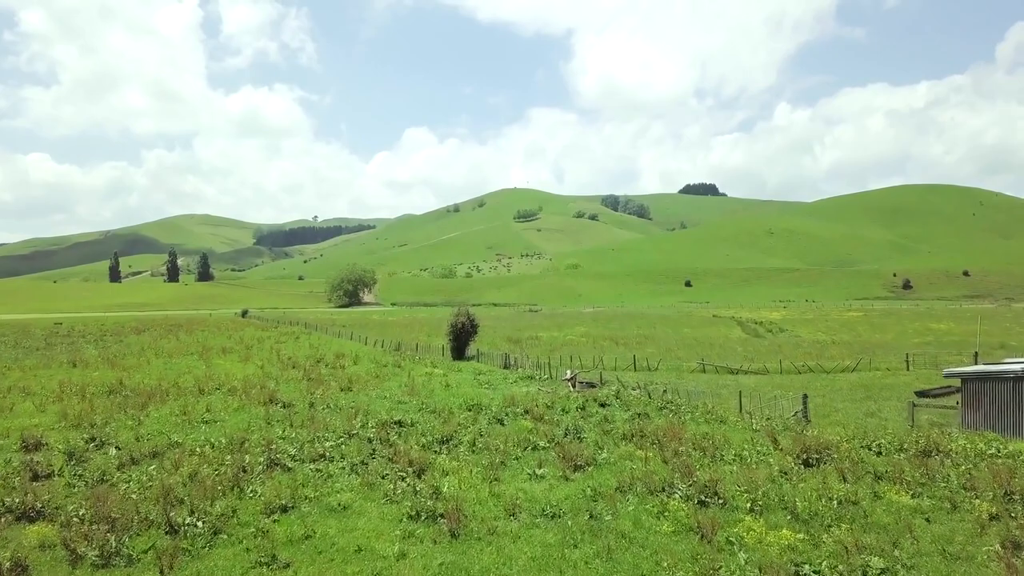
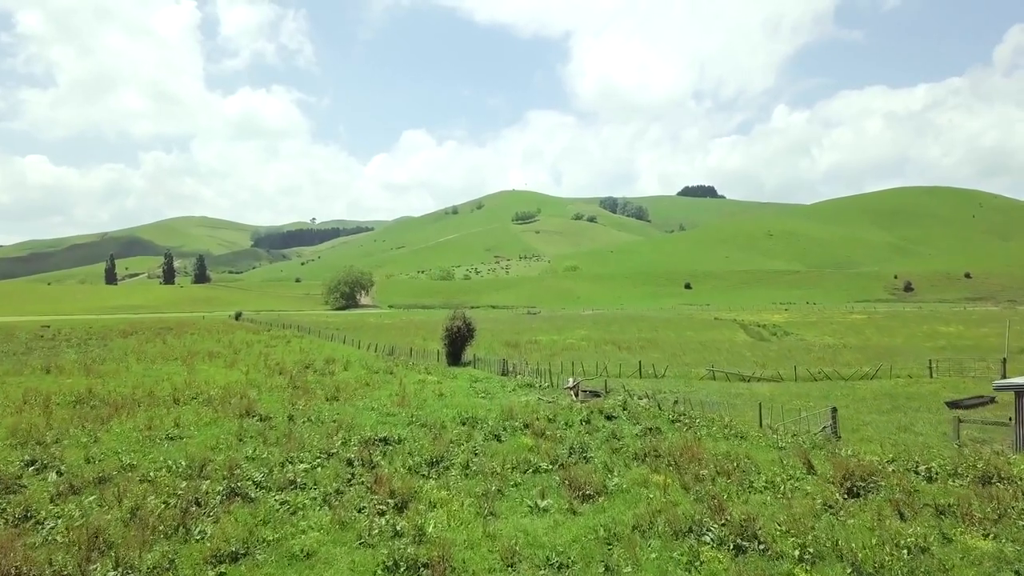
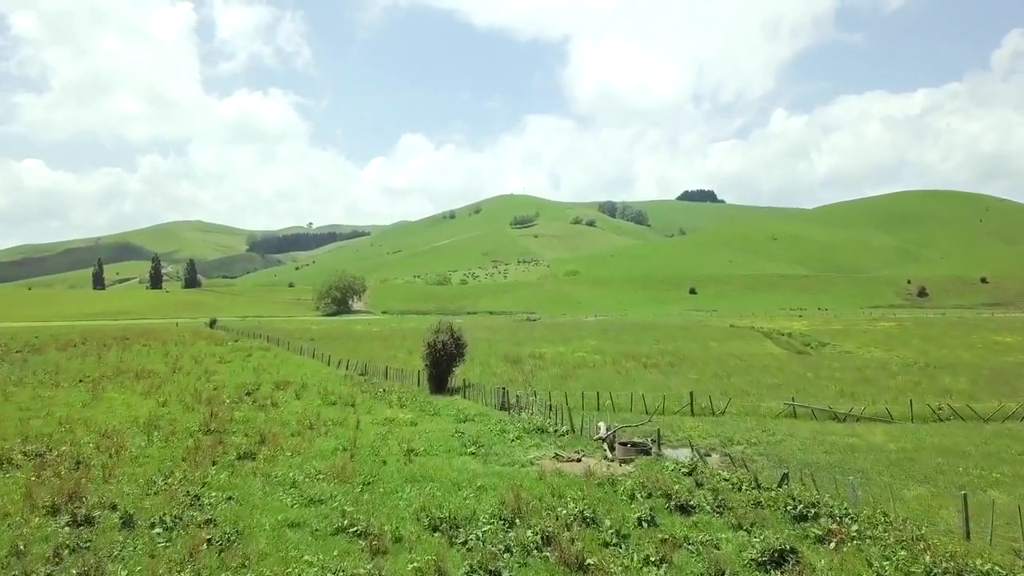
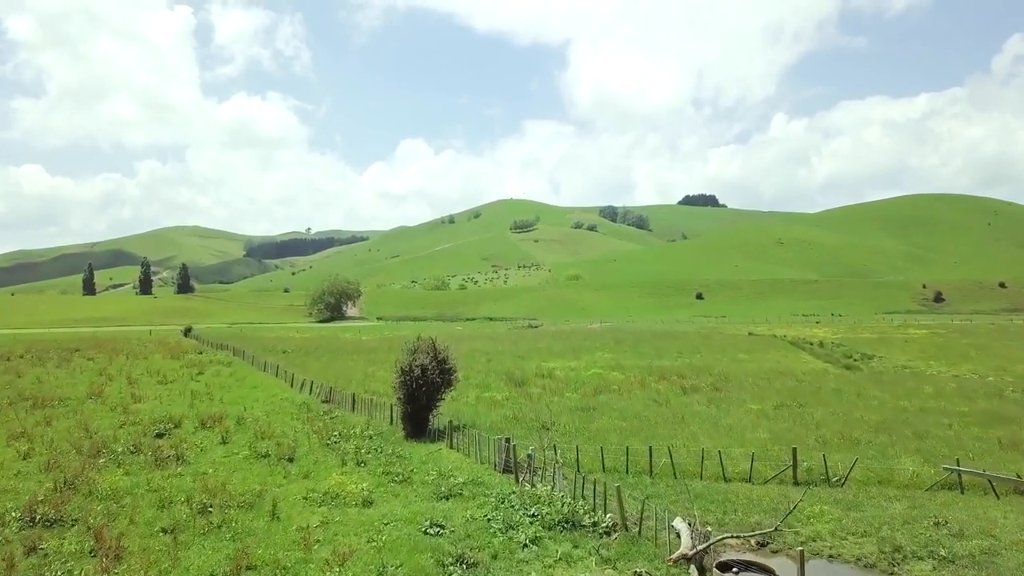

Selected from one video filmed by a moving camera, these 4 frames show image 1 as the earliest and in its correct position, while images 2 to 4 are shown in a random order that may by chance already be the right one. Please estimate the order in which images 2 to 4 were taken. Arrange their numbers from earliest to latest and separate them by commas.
2, 3, 4
